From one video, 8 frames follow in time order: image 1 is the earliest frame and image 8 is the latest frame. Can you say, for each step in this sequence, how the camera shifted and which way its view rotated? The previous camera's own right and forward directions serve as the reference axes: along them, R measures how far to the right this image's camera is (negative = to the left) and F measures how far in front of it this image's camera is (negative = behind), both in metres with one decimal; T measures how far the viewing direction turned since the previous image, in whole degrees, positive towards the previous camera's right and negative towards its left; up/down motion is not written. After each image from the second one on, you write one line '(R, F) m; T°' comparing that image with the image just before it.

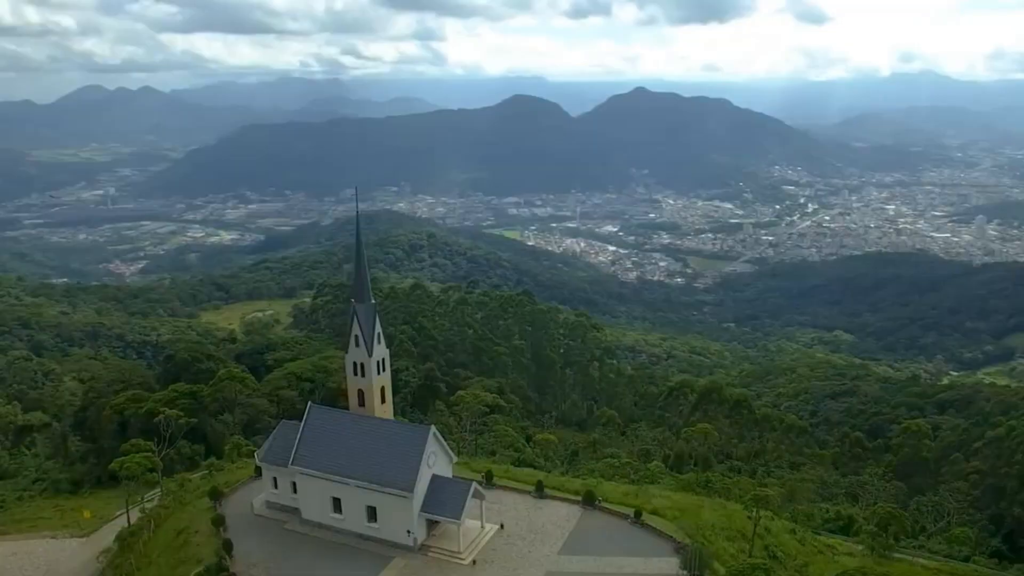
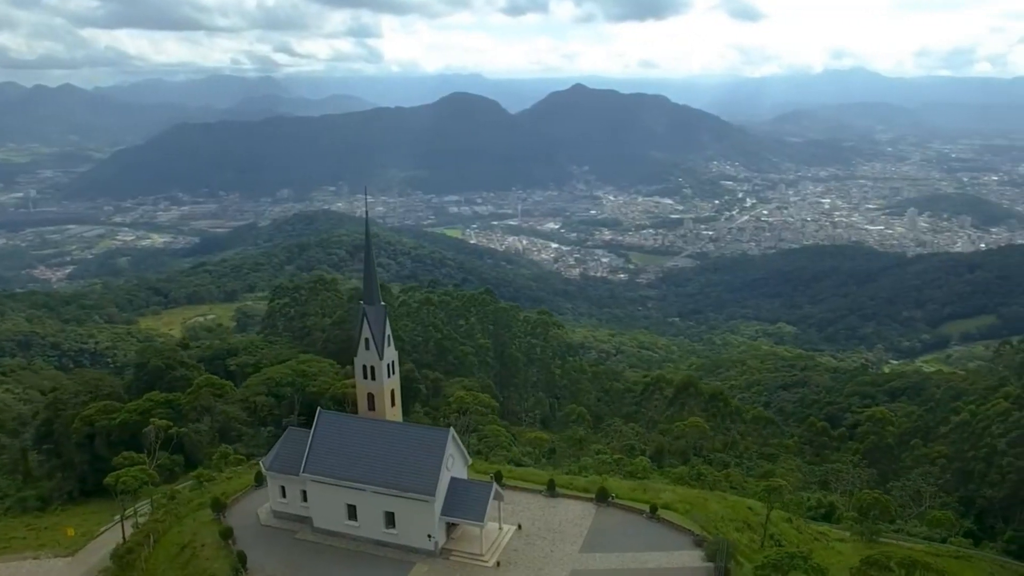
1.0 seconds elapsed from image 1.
(-3.0, +0.3) m; +5°
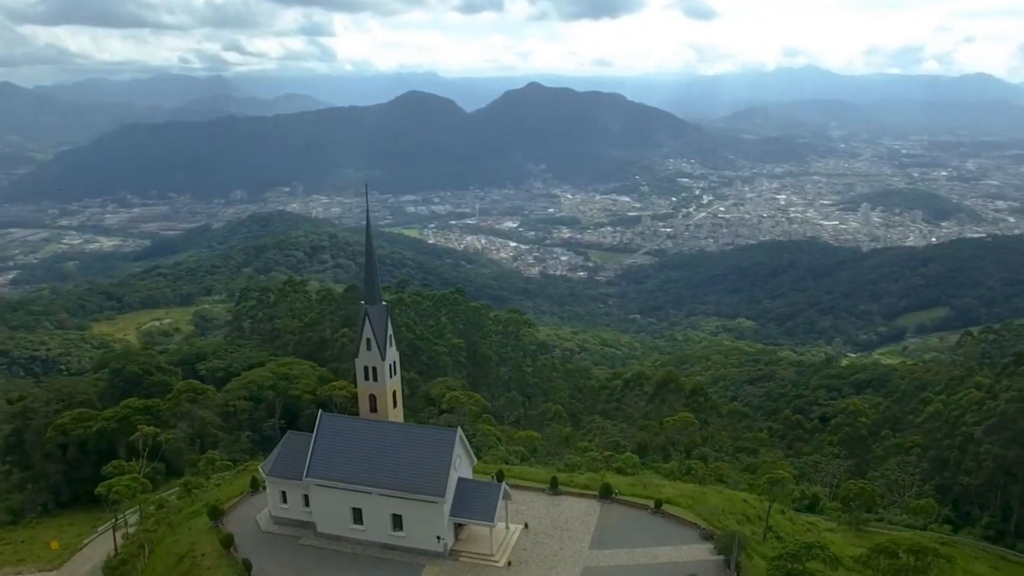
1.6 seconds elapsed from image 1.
(-1.9, +0.3) m; +3°
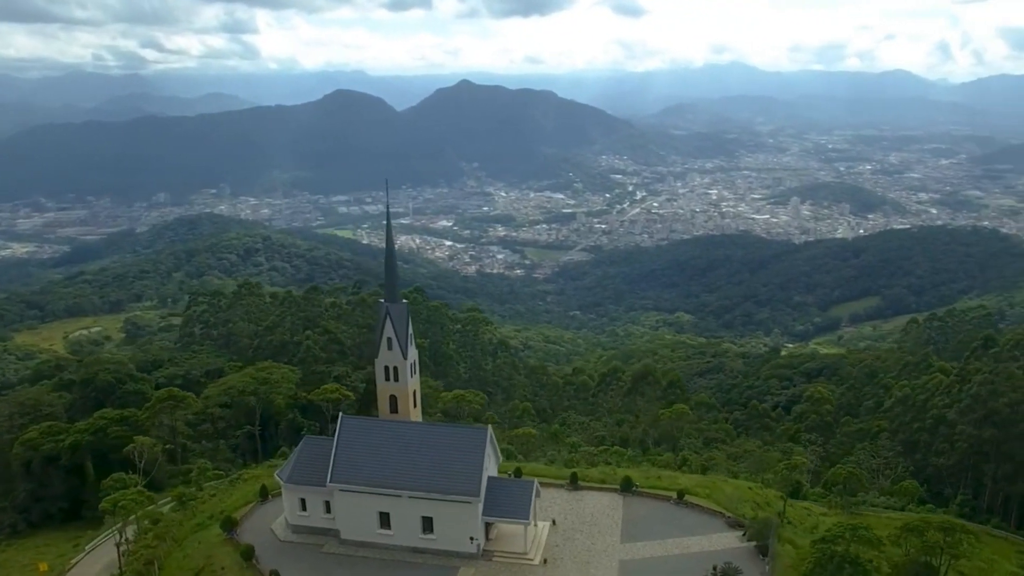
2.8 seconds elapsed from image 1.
(-3.6, +0.6) m; +6°
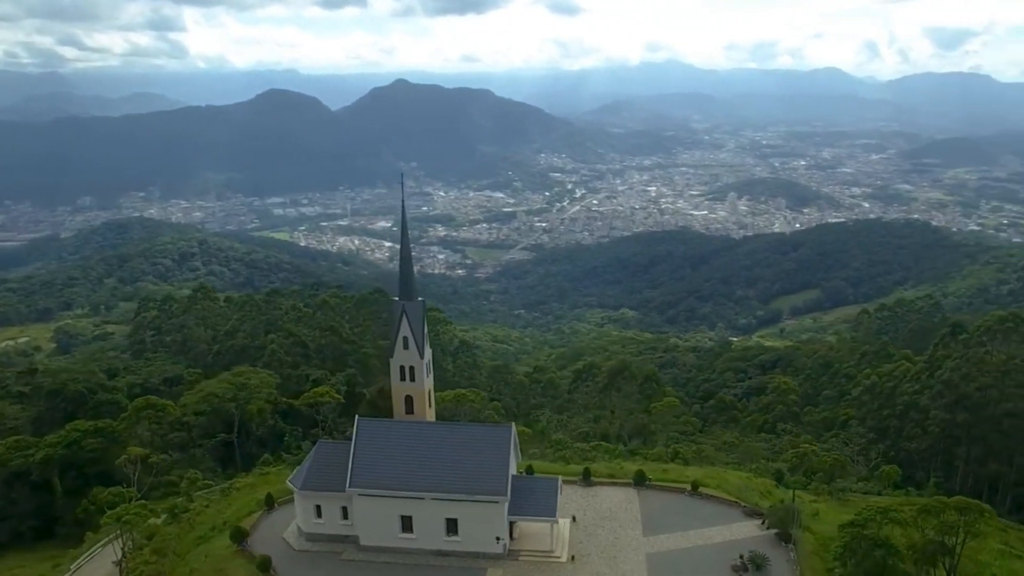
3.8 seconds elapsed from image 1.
(-3.0, +0.6) m; +5°
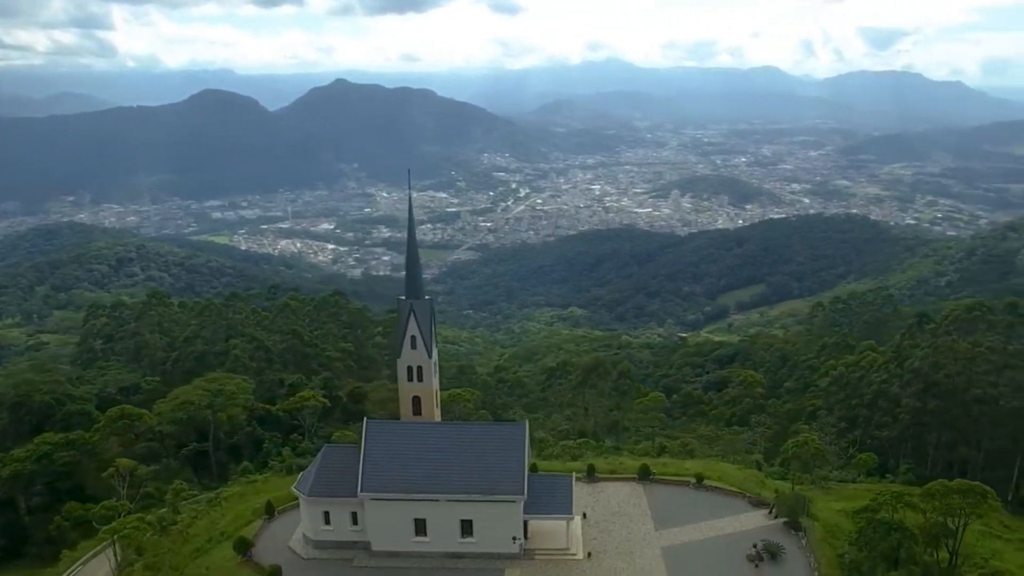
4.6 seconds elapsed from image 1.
(-2.4, +0.6) m; +5°
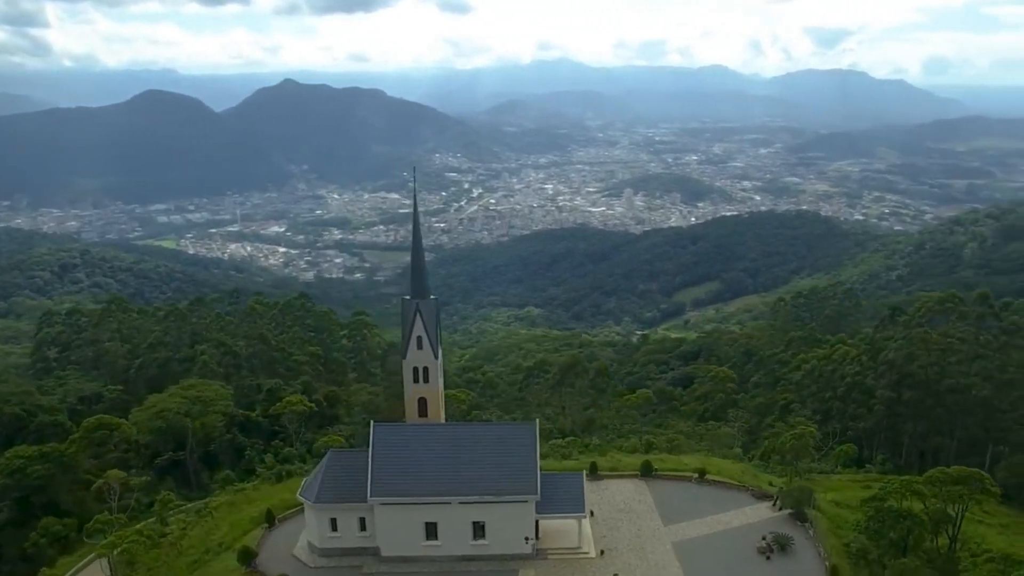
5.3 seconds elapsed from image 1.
(-2.0, +0.5) m; +4°
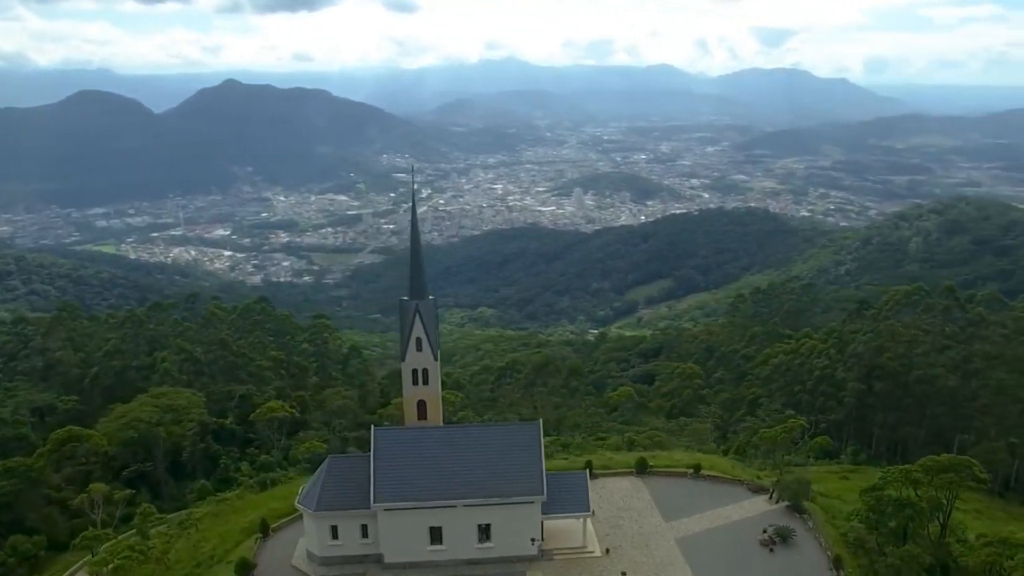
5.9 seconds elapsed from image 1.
(-1.8, +0.5) m; +4°
